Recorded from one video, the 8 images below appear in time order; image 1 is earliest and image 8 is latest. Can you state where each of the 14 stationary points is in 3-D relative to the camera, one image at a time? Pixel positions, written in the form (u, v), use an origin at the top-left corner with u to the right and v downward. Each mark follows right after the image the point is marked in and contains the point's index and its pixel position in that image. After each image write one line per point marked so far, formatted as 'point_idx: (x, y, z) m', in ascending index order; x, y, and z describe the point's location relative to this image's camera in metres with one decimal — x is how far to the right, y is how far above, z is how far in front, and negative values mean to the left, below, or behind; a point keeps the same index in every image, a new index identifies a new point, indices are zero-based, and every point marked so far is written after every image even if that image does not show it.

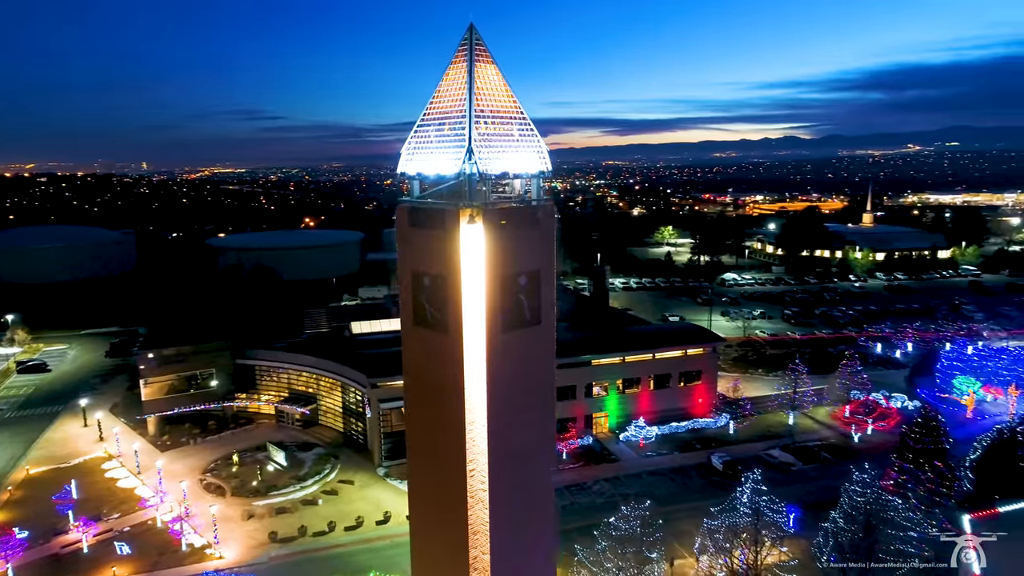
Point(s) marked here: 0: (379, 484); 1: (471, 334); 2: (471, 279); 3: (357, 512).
0: (-3.6, -5.4, +19.5) m
1: (-0.4, -0.5, +7.0) m
2: (-0.4, +0.1, +6.9) m
3: (-3.9, -5.6, +17.9) m
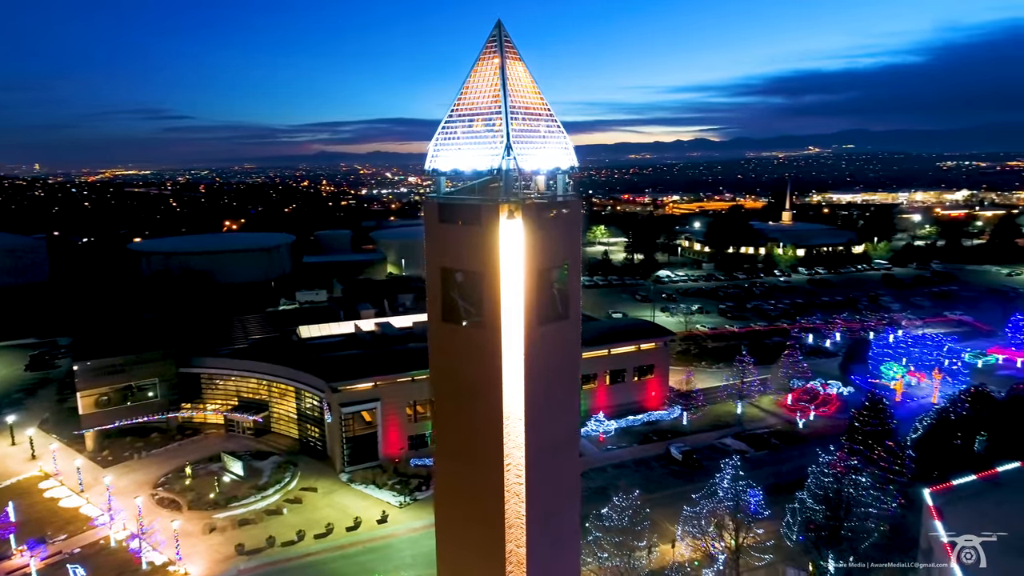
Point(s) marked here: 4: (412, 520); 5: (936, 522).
0: (-4.5, -5.4, +19.1) m
1: (0.0, -0.4, +7.0) m
2: (0.0, +0.1, +6.9) m
3: (-4.6, -5.7, +17.5) m
4: (-2.5, -5.7, +17.5) m
5: (+7.2, -3.9, +11.9) m
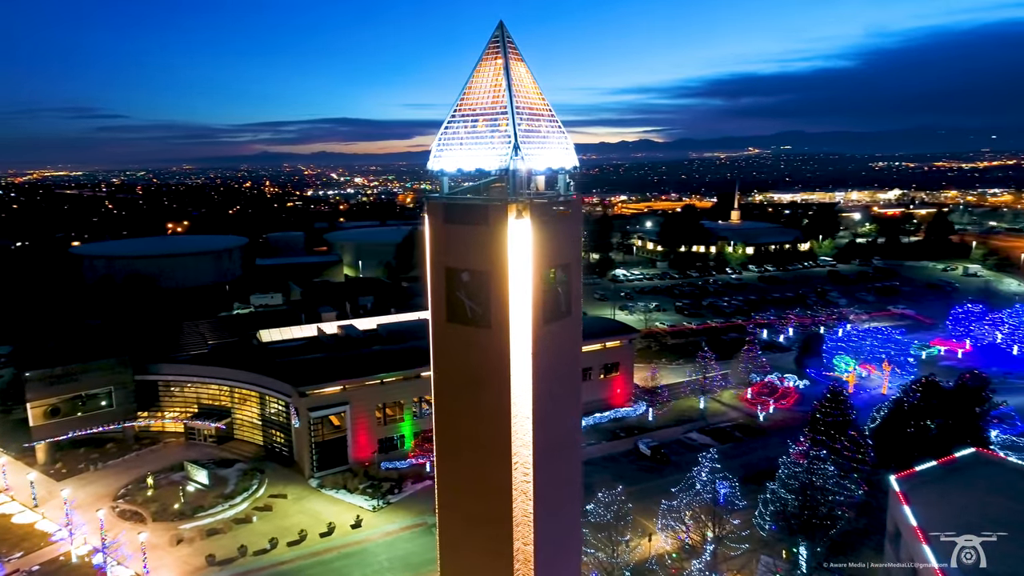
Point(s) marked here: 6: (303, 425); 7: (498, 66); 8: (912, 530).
0: (-5.2, -5.5, +18.8) m
1: (+0.1, -0.4, +7.1) m
2: (+0.1, +0.1, +7.0) m
3: (-5.2, -5.7, +17.2) m
4: (-3.1, -5.7, +17.3) m
5: (+6.9, -3.9, +12.5) m
6: (-5.8, -3.8, +19.8) m
7: (-0.1, +2.3, +7.4) m
8: (+6.7, -4.0, +11.9) m
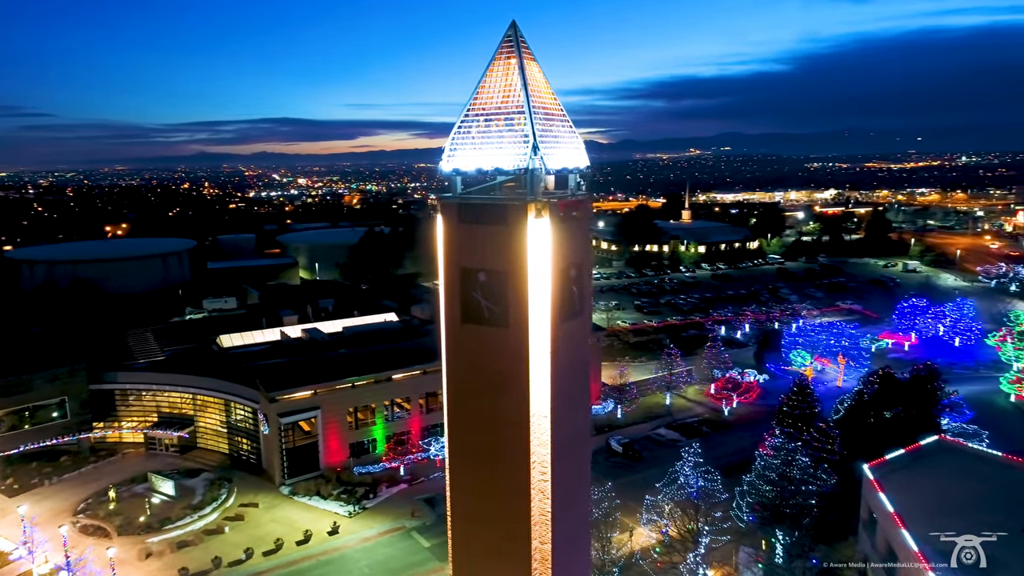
0: (-5.8, -5.5, +18.4) m
1: (+0.3, -0.4, +7.1) m
2: (+0.3, +0.1, +7.0) m
3: (-5.6, -5.8, +16.8) m
4: (-3.6, -5.8, +17.1) m
5: (+6.7, -3.8, +13.0) m
6: (-6.5, -3.9, +19.3) m
7: (0.0, +2.3, +7.4) m
8: (+6.6, -4.0, +12.4) m
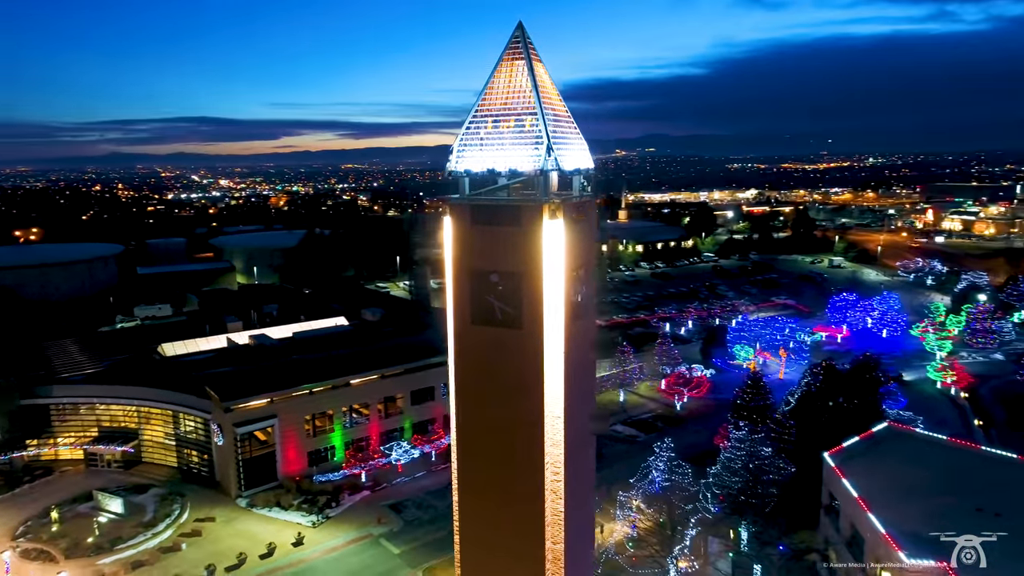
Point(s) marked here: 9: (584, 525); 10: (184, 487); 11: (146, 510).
0: (-6.6, -5.7, +17.8) m
1: (+0.4, -0.4, +7.1) m
2: (+0.4, +0.1, +7.0) m
3: (-6.3, -5.9, +16.2) m
4: (-4.3, -5.9, +16.7) m
5: (+6.3, -3.7, +13.6) m
6: (-7.4, -4.0, +18.6) m
7: (+0.1, +2.3, +7.4) m
8: (+6.2, -3.9, +13.0) m
9: (+0.8, -2.7, +8.1) m
10: (-8.9, -5.4, +19.4) m
11: (-9.2, -5.5, +17.9) m
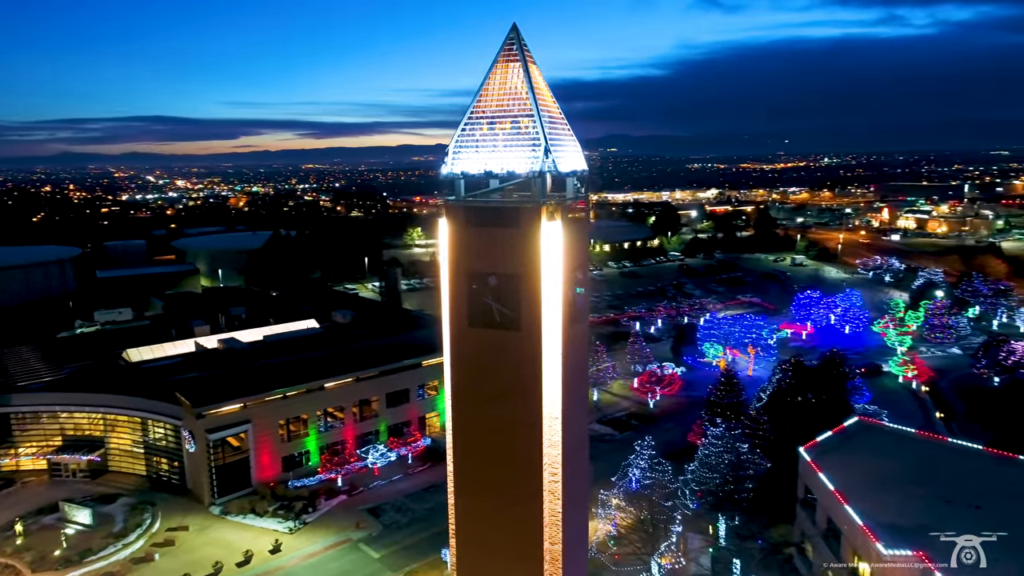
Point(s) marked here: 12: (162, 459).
0: (-7.1, -5.8, +17.4) m
1: (+0.4, -0.4, +7.1) m
2: (+0.4, +0.1, +7.0) m
3: (-6.7, -6.0, +15.9) m
4: (-4.7, -5.9, +16.5) m
5: (+6.0, -3.6, +13.9) m
6: (-8.0, -4.1, +18.2) m
7: (+0.1, +2.3, +7.4) m
8: (+5.9, -3.8, +13.3) m
9: (+0.8, -2.7, +8.2) m
10: (-9.5, -5.5, +18.9) m
11: (-9.7, -5.6, +17.4) m
12: (-9.6, -4.7, +19.7) m
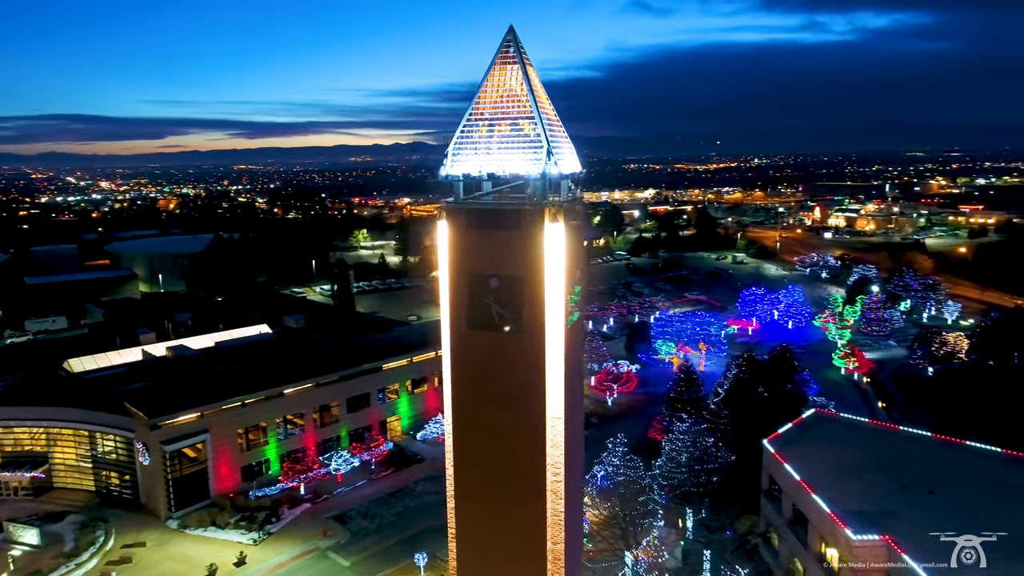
0: (-7.8, -5.9, +16.8) m
1: (+0.4, -0.4, +7.2) m
2: (+0.4, +0.1, +7.1) m
3: (-7.3, -6.1, +15.3) m
4: (-5.4, -6.0, +16.0) m
5: (+5.5, -3.6, +14.4) m
6: (-8.8, -4.3, +17.5) m
7: (0.0, +2.2, +7.4) m
8: (+5.5, -3.8, +13.8) m
9: (+0.7, -2.7, +8.2) m
10: (-10.3, -5.7, +18.1) m
11: (-10.4, -5.8, +16.6) m
12: (-10.5, -4.9, +18.8) m
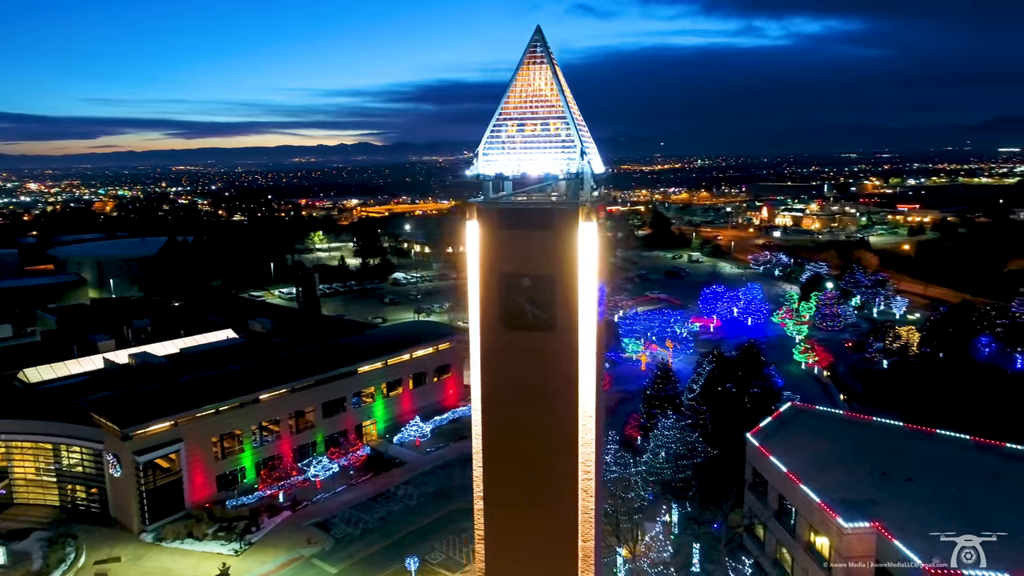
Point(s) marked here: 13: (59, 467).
0: (-8.1, -6.0, +16.2) m
1: (+0.7, -0.4, +7.2) m
2: (+0.7, +0.1, +7.1) m
3: (-7.5, -6.2, +14.8) m
4: (-5.6, -6.1, +15.6) m
5: (+5.4, -3.5, +14.8) m
6: (-9.1, -4.4, +16.9) m
7: (+0.3, +2.2, +7.4) m
8: (+5.4, -3.7, +14.2) m
9: (+1.0, -2.7, +8.3) m
10: (-10.7, -5.8, +17.3) m
11: (-10.6, -6.0, +15.8) m
12: (-11.0, -5.0, +18.1) m
13: (-11.5, -4.5, +18.1) m
